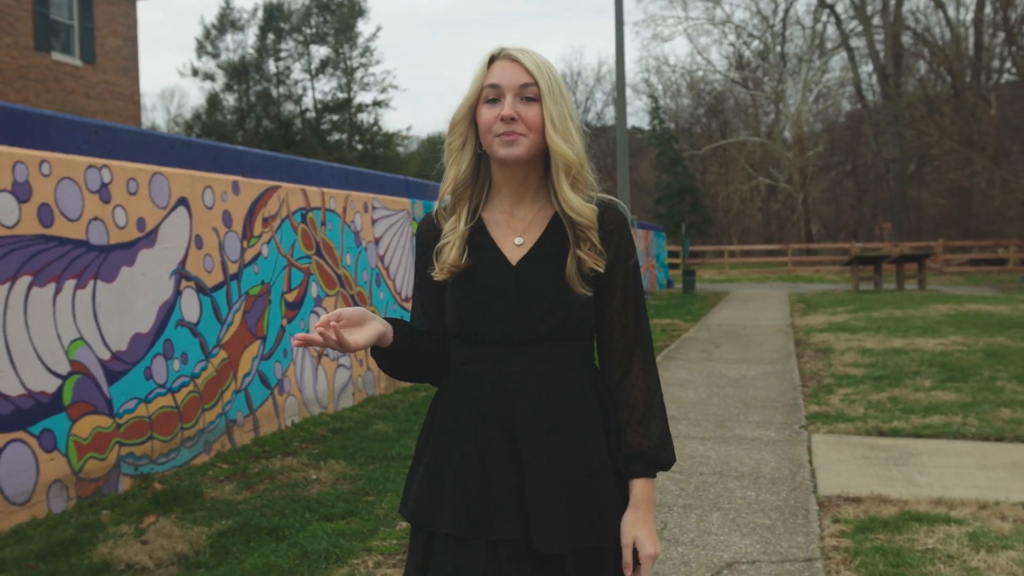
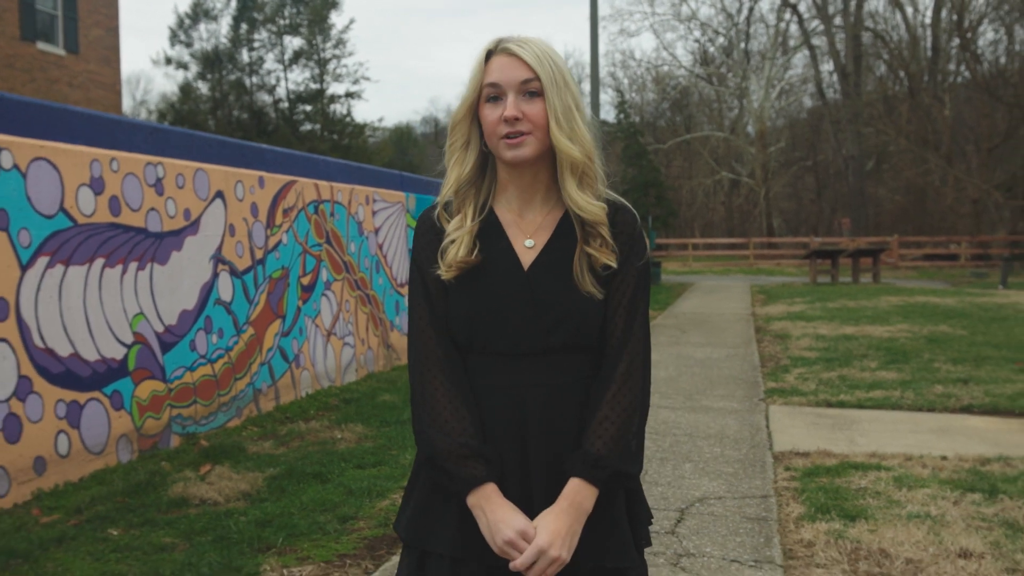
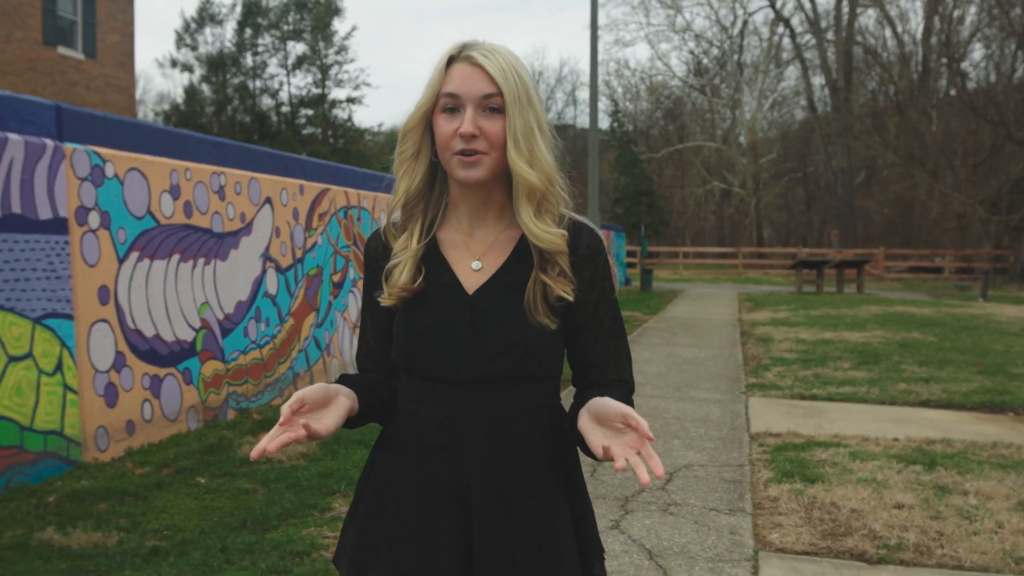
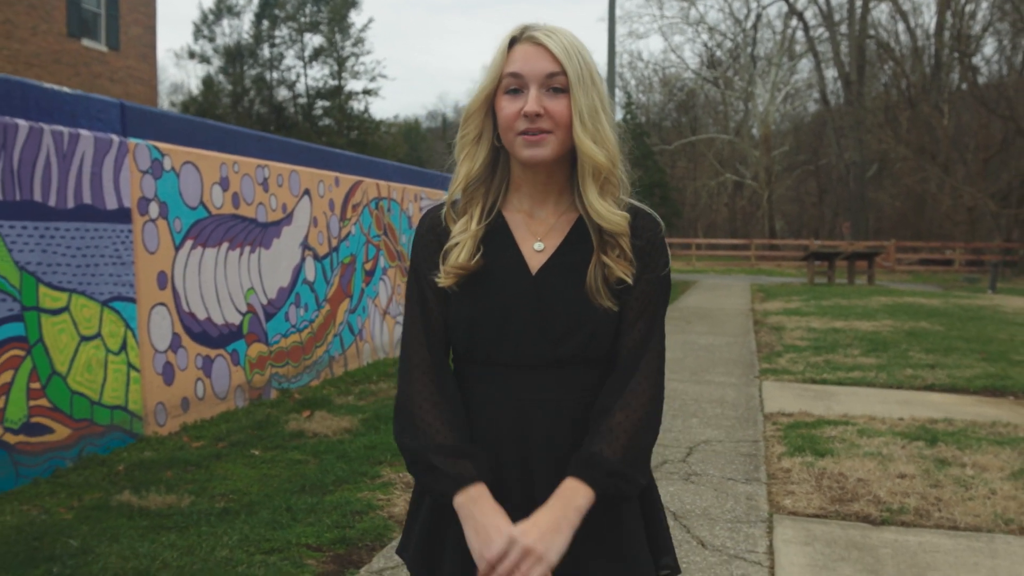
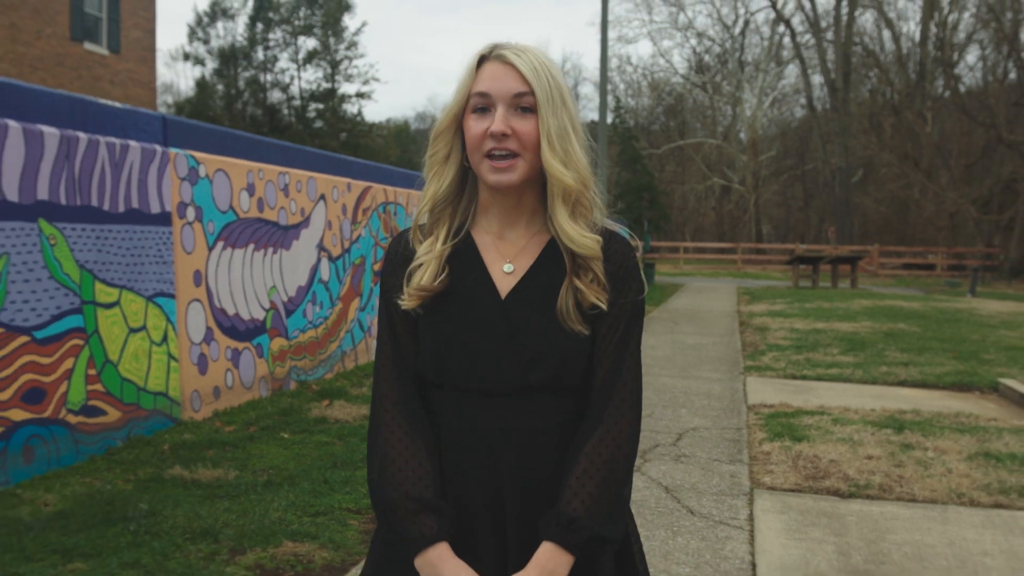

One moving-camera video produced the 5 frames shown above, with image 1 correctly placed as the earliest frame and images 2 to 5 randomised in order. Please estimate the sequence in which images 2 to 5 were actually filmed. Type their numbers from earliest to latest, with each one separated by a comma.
2, 3, 4, 5
